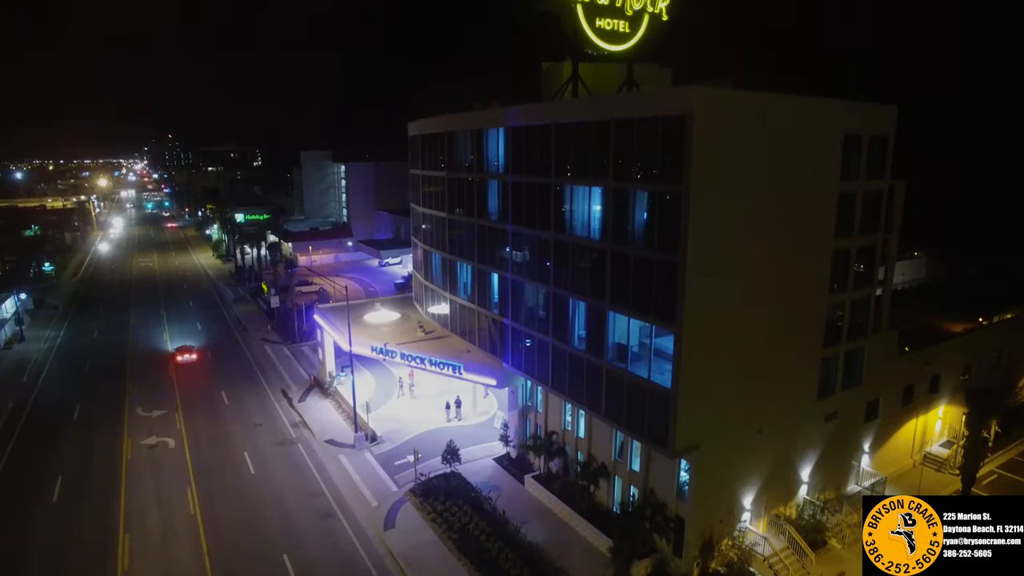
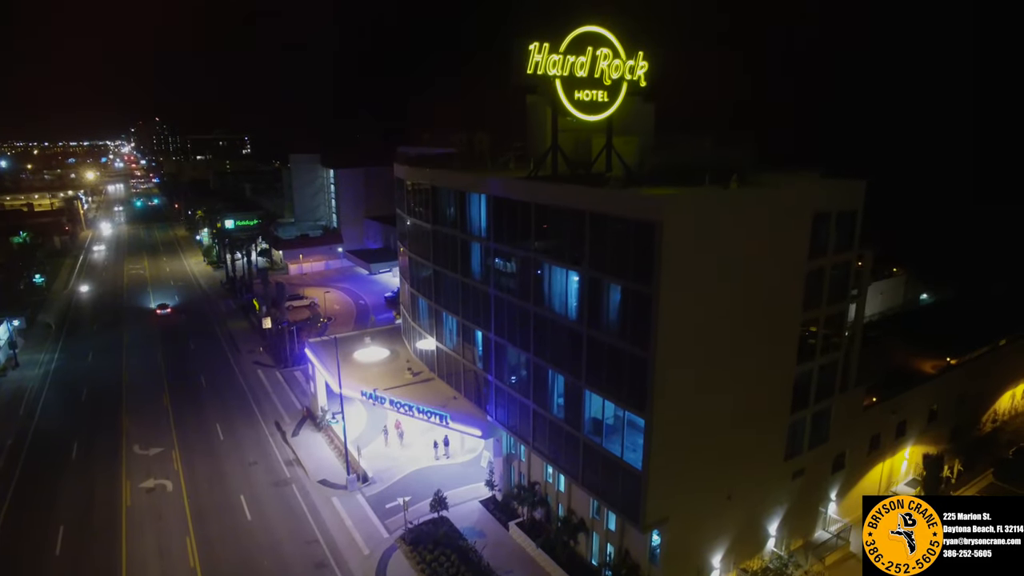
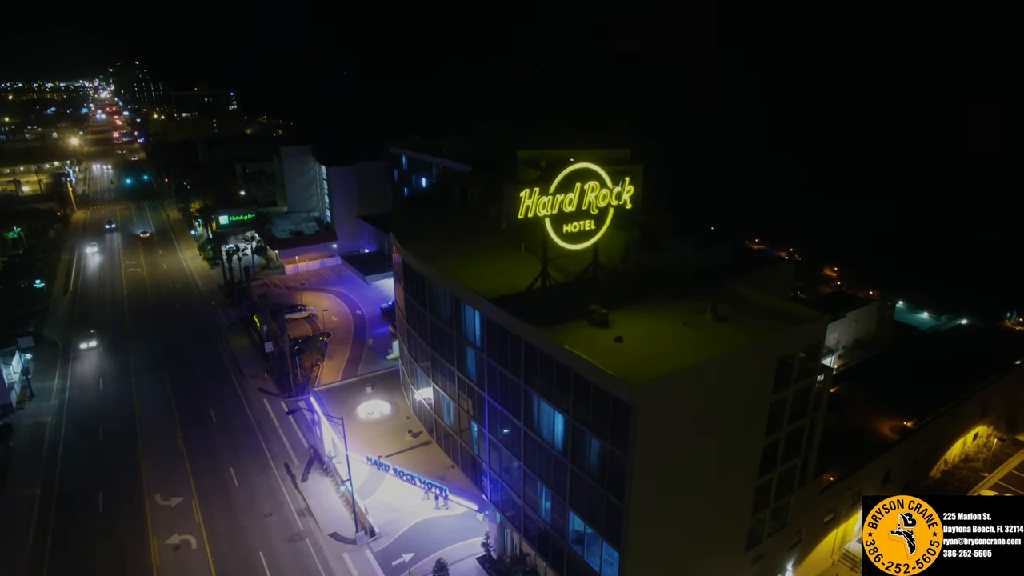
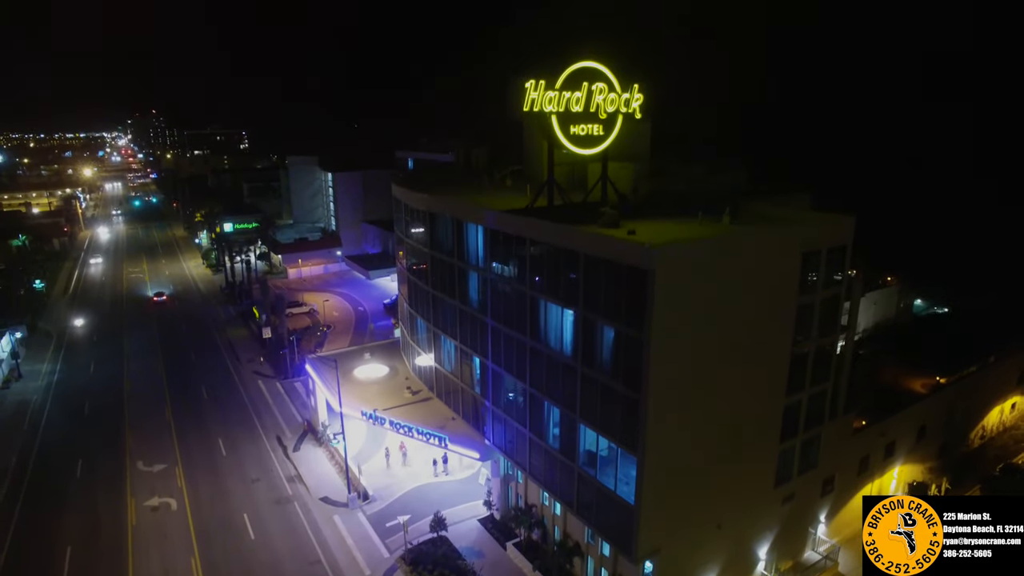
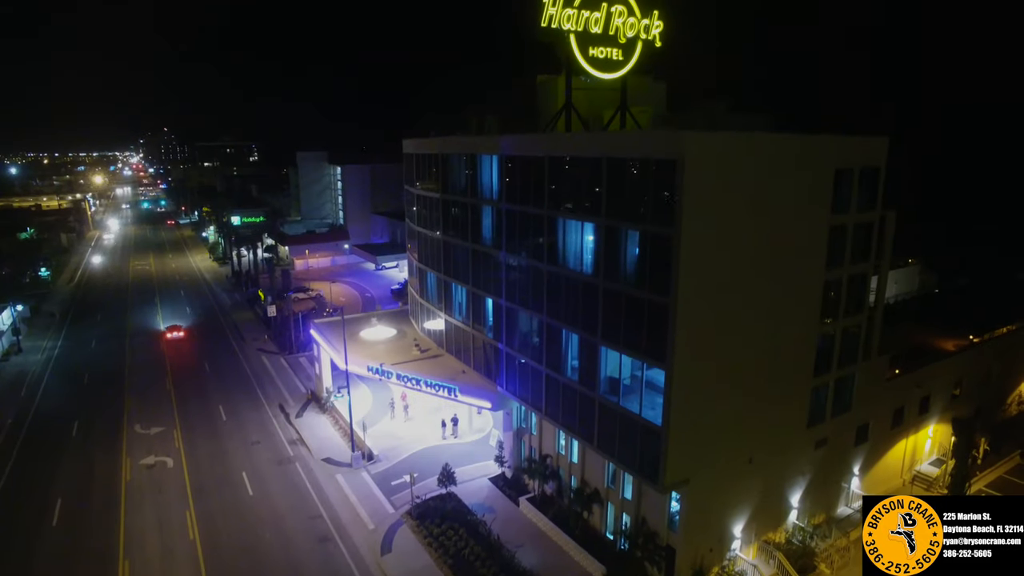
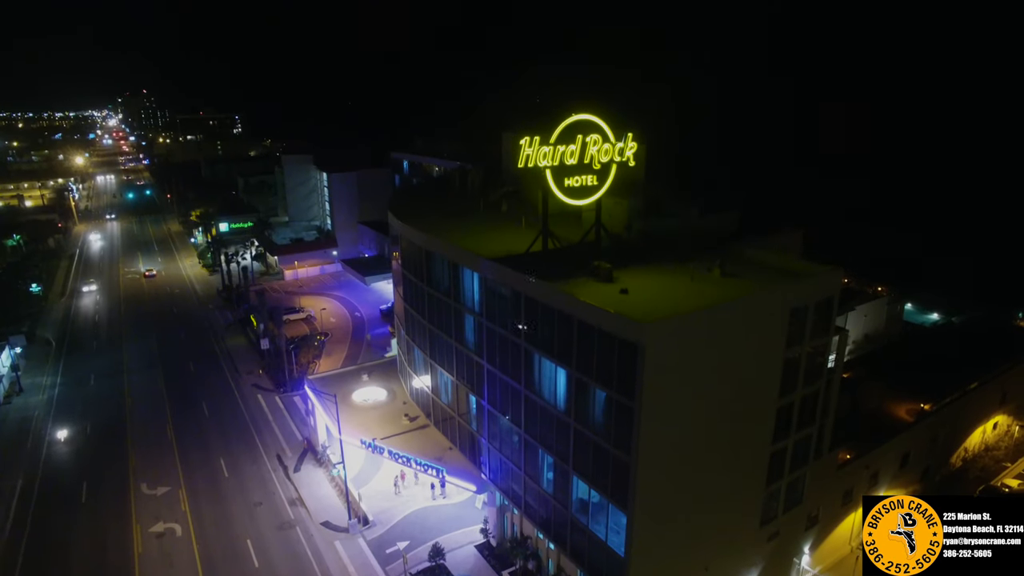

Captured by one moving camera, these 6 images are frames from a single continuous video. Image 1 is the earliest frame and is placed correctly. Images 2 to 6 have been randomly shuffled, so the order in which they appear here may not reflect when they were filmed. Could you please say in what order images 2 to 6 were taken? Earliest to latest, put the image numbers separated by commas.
5, 2, 4, 6, 3
